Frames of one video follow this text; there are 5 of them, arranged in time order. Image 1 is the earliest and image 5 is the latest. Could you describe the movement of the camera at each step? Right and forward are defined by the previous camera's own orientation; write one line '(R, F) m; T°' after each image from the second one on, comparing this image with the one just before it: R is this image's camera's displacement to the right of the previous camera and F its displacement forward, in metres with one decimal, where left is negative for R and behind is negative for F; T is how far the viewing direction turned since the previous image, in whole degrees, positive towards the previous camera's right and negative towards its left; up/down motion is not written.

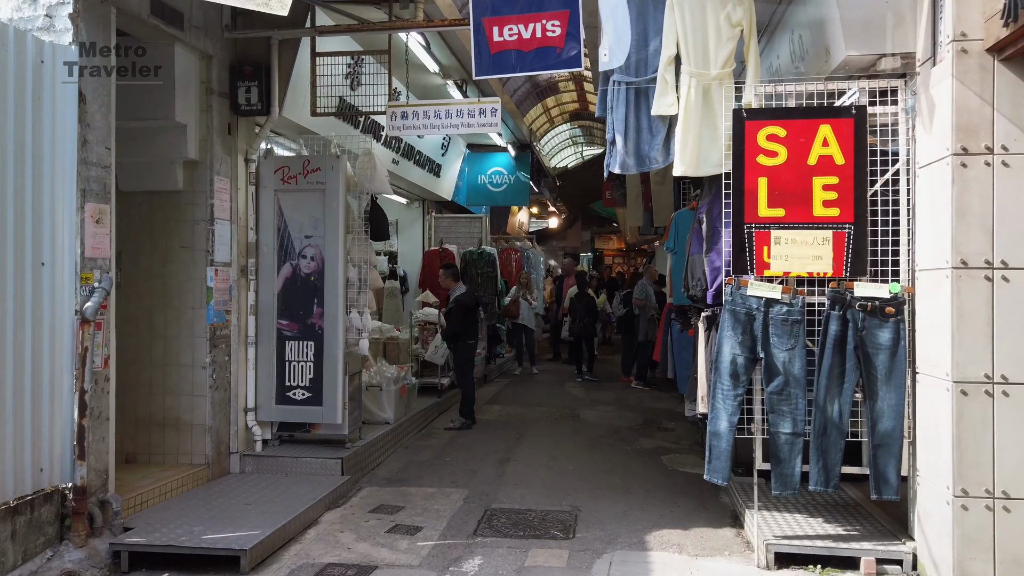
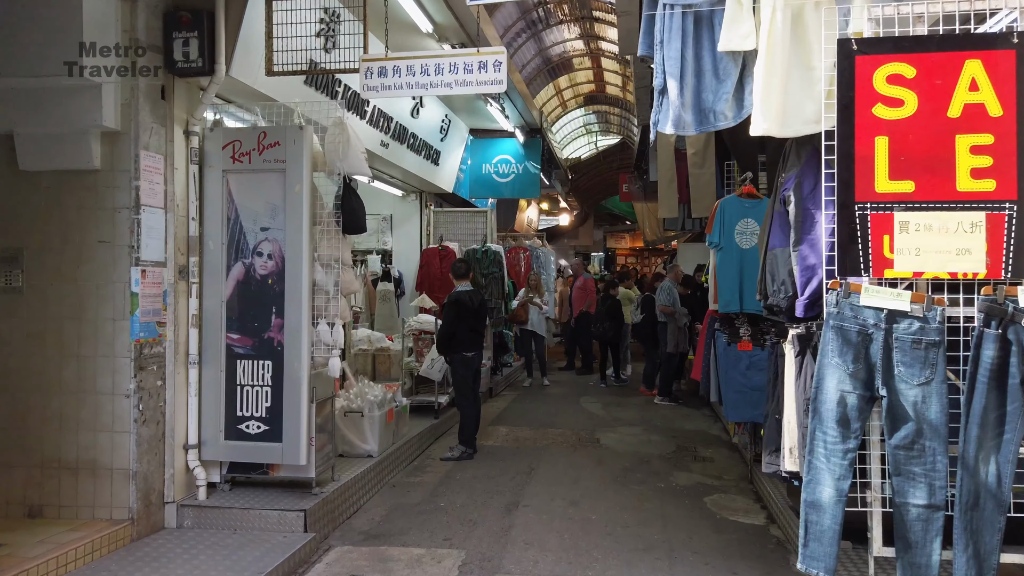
(0.0, +1.0) m; -1°
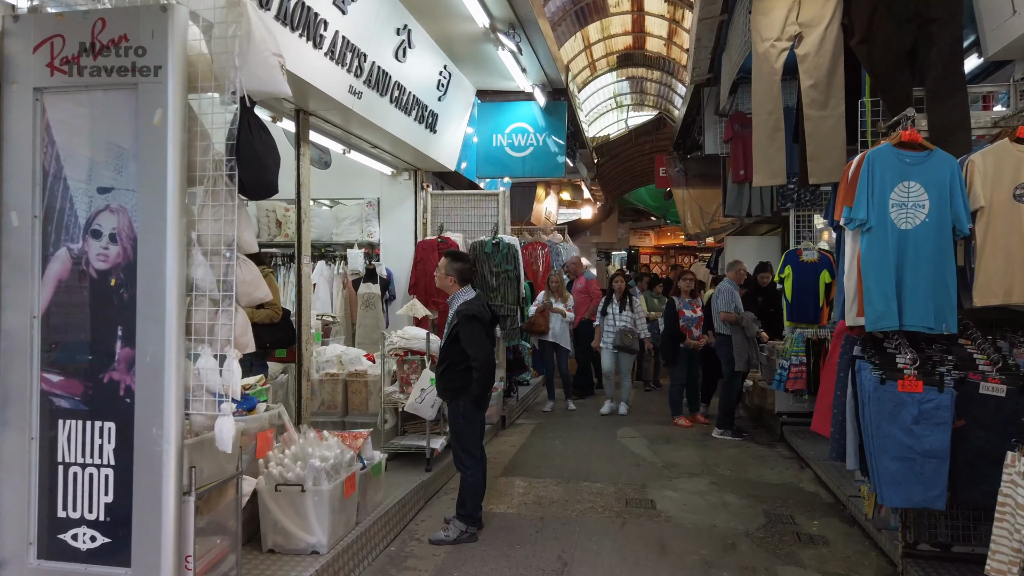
(0.0, +1.7) m; -1°
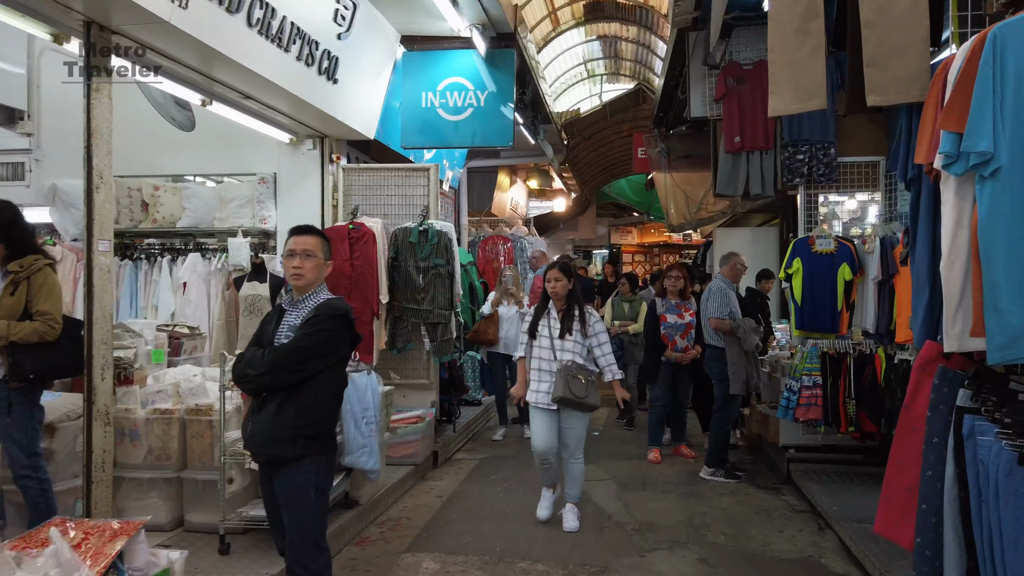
(+0.4, +1.4) m; +1°
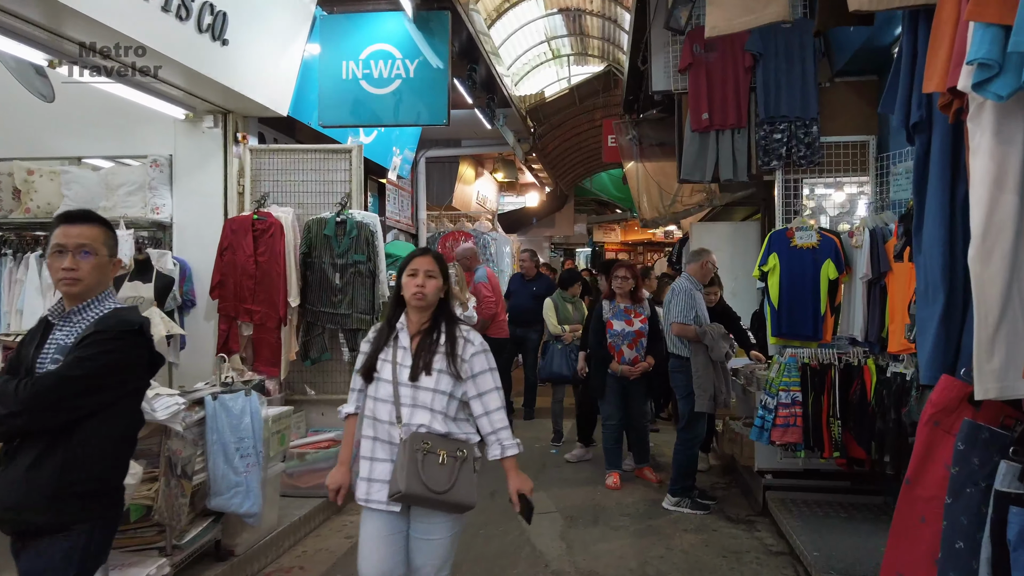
(+0.3, +0.7) m; +1°
